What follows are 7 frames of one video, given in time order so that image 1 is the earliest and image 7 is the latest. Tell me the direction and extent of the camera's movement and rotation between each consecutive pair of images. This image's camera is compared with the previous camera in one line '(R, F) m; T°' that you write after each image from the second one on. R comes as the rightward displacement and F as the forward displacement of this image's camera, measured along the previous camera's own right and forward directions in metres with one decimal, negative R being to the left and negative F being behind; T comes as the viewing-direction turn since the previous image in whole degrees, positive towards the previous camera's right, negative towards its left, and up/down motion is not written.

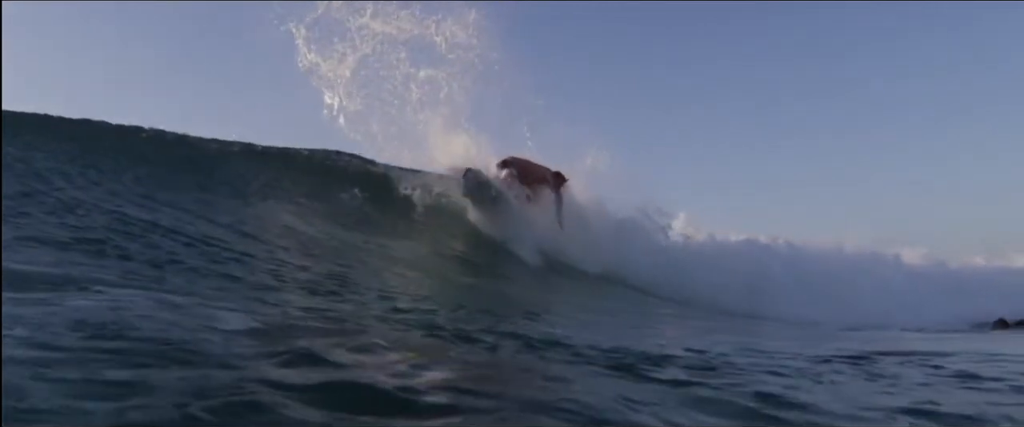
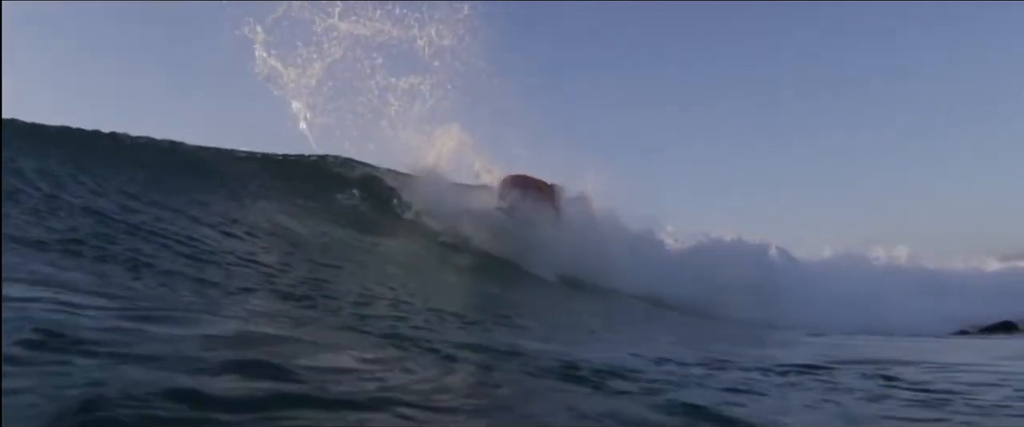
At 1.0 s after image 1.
(-0.2, +0.1) m; 0°
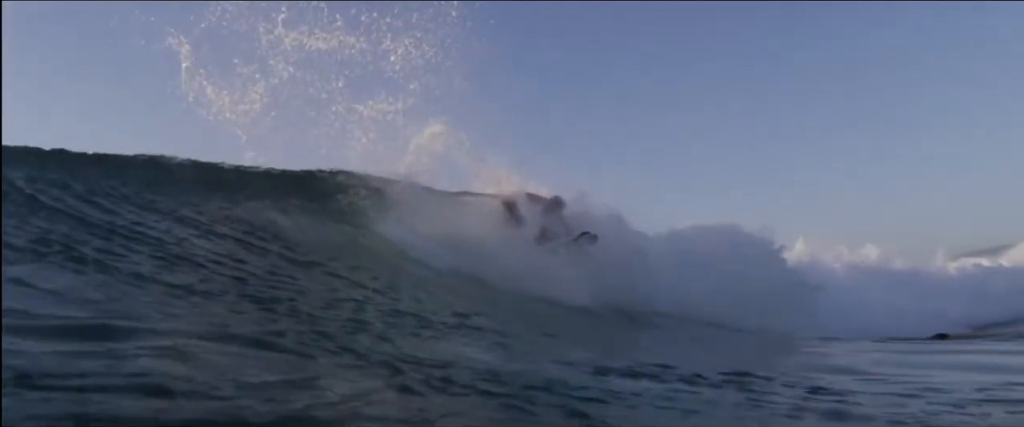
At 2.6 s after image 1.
(+0.4, +0.1) m; 0°
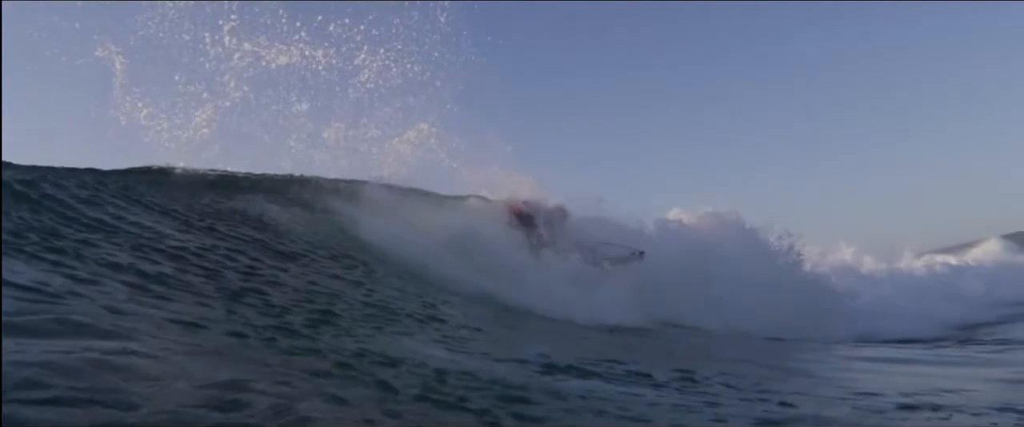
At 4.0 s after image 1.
(+0.3, +0.1) m; 0°
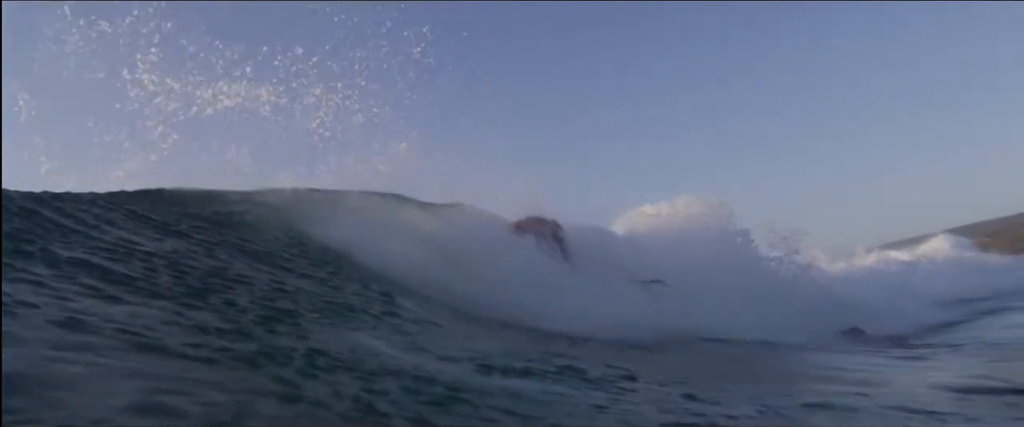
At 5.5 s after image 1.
(+0.4, 0.0) m; 0°
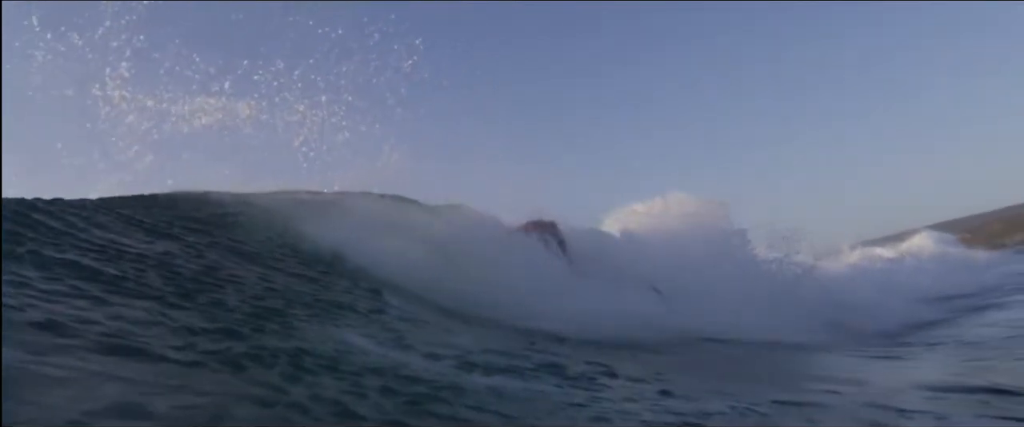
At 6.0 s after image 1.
(-1.2, -1.8) m; 0°
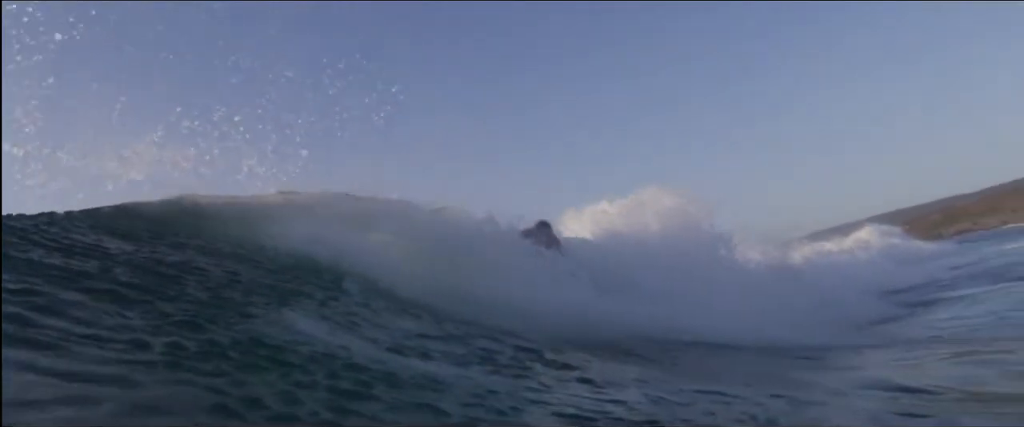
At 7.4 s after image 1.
(+0.4, 0.0) m; 0°
